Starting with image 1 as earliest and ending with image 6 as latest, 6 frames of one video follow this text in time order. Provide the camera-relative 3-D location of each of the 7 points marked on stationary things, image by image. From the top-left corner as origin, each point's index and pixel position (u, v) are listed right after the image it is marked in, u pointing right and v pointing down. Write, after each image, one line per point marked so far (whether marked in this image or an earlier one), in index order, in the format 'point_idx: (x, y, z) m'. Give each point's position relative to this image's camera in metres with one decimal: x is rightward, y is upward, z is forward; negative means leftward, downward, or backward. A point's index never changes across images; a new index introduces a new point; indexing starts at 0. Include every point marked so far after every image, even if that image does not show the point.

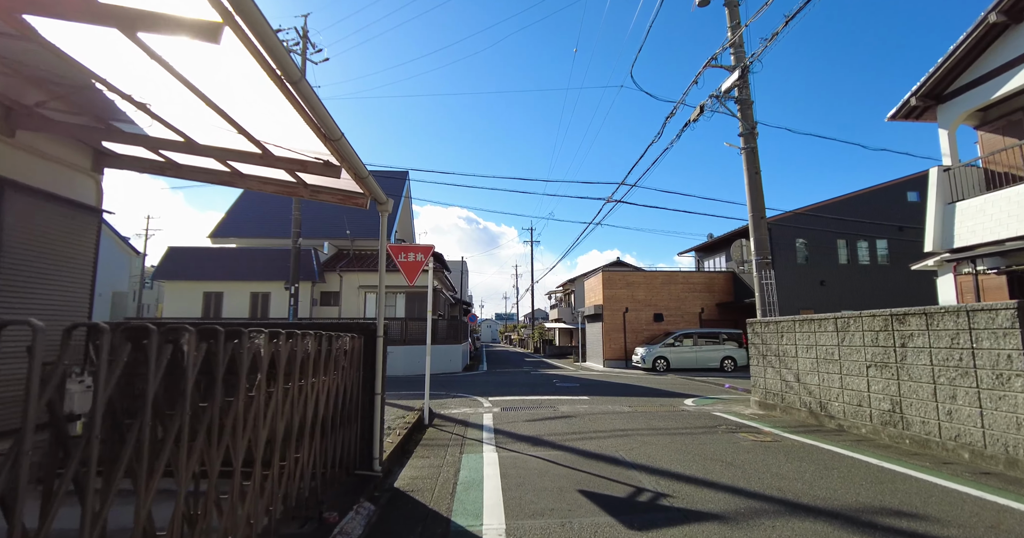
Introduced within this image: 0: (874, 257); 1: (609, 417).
0: (+14.6, +0.5, +18.8) m
1: (+1.5, -2.4, +7.1) m
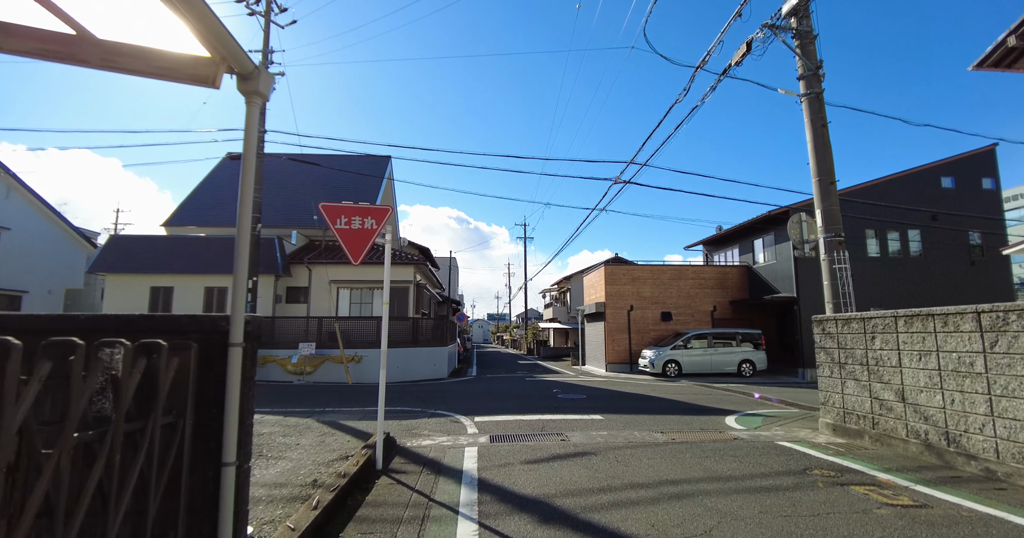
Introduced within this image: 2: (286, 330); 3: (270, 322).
0: (+14.3, +0.8, +17.0) m
1: (+1.5, -2.1, +5.0) m
2: (-7.8, -2.1, +15.3) m
3: (-8.3, -1.8, +15.3) m
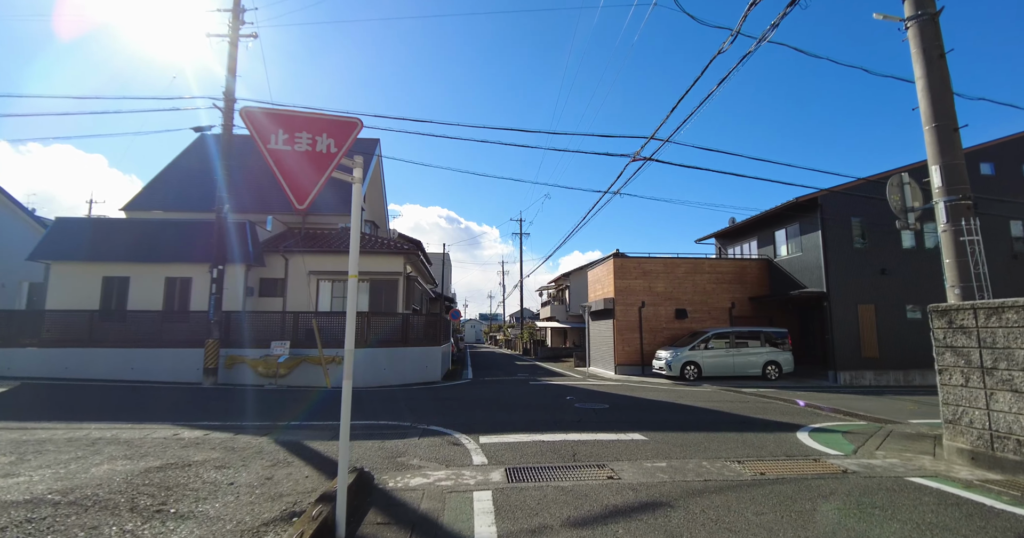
0: (+14.4, +1.0, +15.5) m
1: (+1.7, -1.8, +3.3) m
2: (-7.7, -1.8, +13.4) m
3: (-8.3, -1.4, +13.4) m
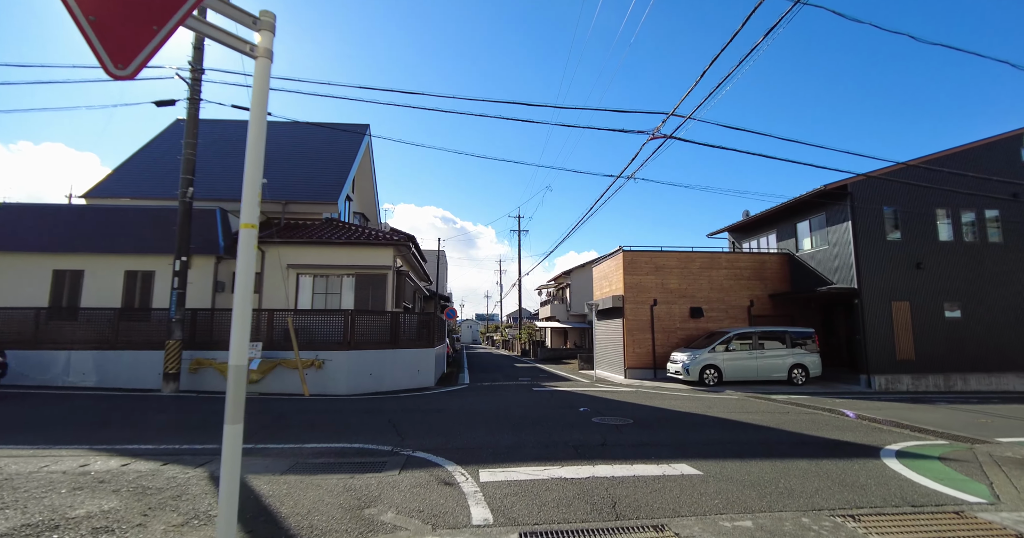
0: (+14.4, +1.2, +14.2) m
1: (+1.8, -1.6, +1.9) m
2: (-7.7, -1.5, +11.9) m
3: (-8.2, -1.2, +11.9) m
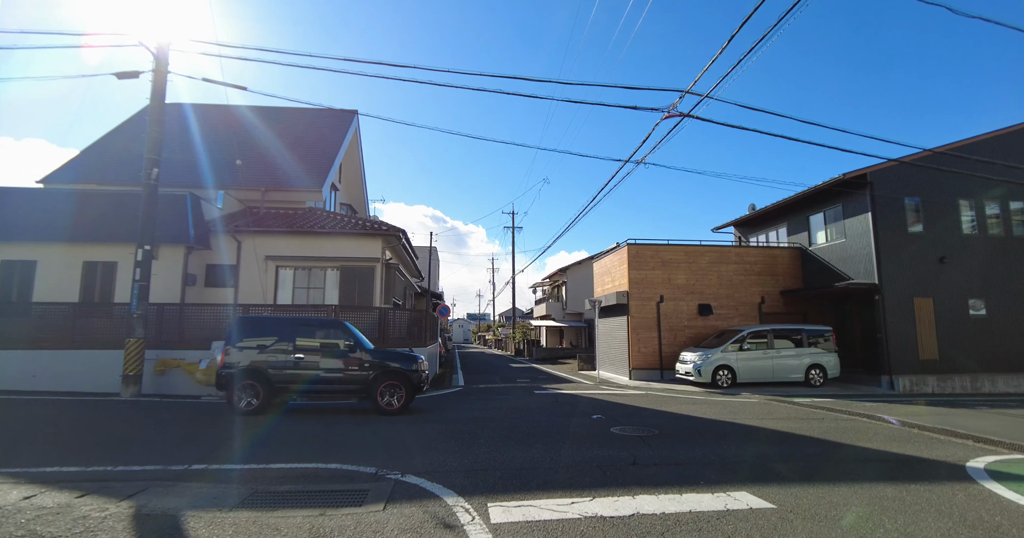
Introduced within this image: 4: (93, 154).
0: (+14.4, +1.4, +13.5) m
1: (+2.0, -1.4, +0.9) m
2: (-7.7, -1.3, +10.8) m
3: (-8.2, -1.0, +10.7) m
4: (-13.9, +3.8, +14.7) m
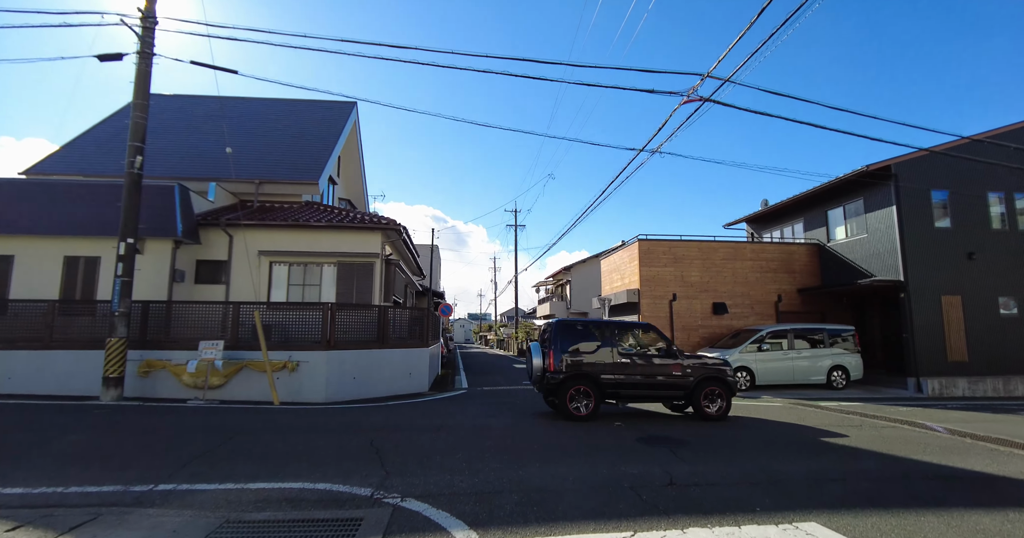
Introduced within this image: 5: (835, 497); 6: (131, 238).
0: (+14.6, +1.5, +12.8) m
1: (+2.2, -1.3, +0.2) m
2: (-7.5, -1.2, +10.1) m
3: (-8.0, -0.9, +10.1) m
4: (-13.7, +3.9, +14.1) m
5: (+2.8, -1.9, +3.8) m
6: (-8.2, +0.7, +9.5) m
